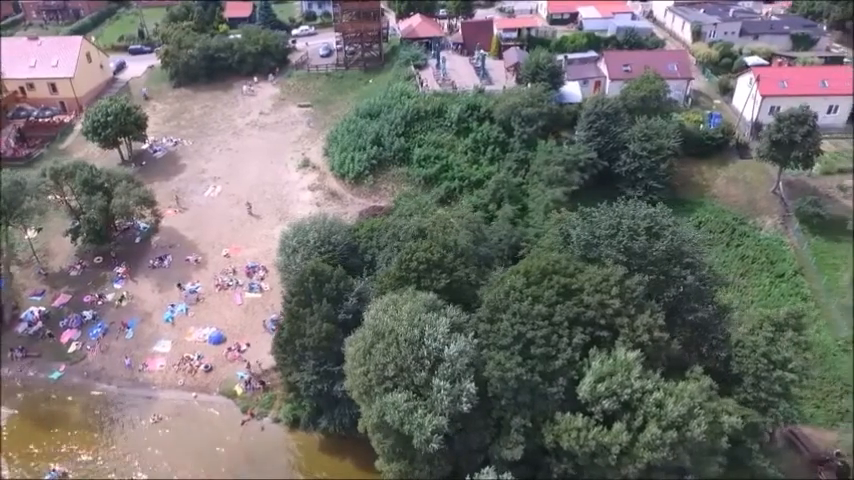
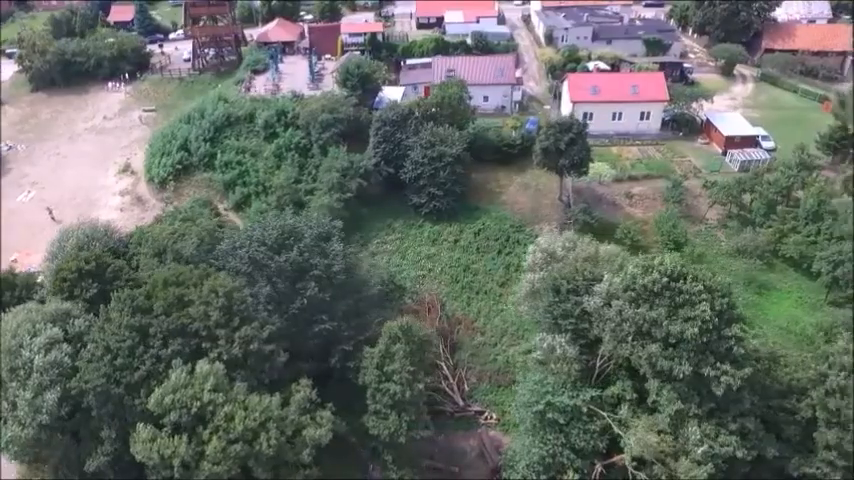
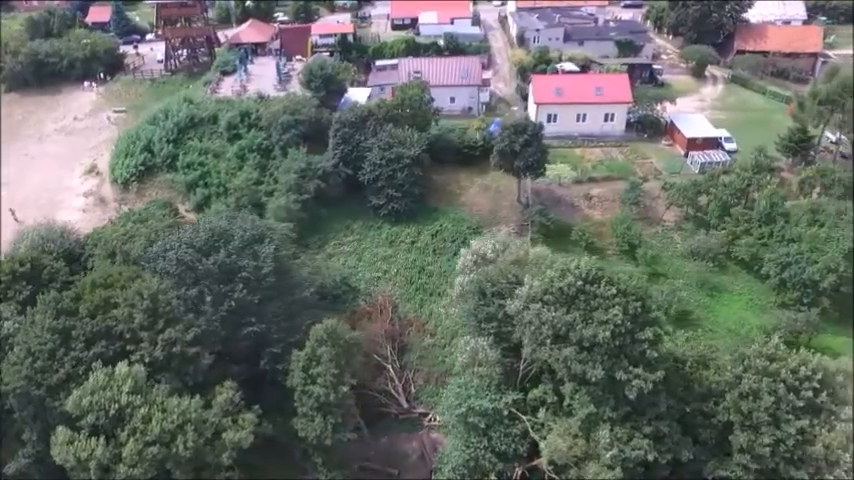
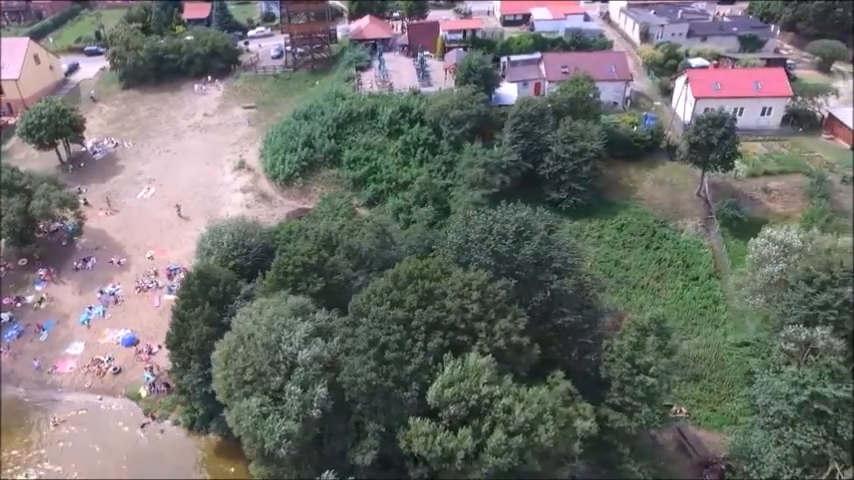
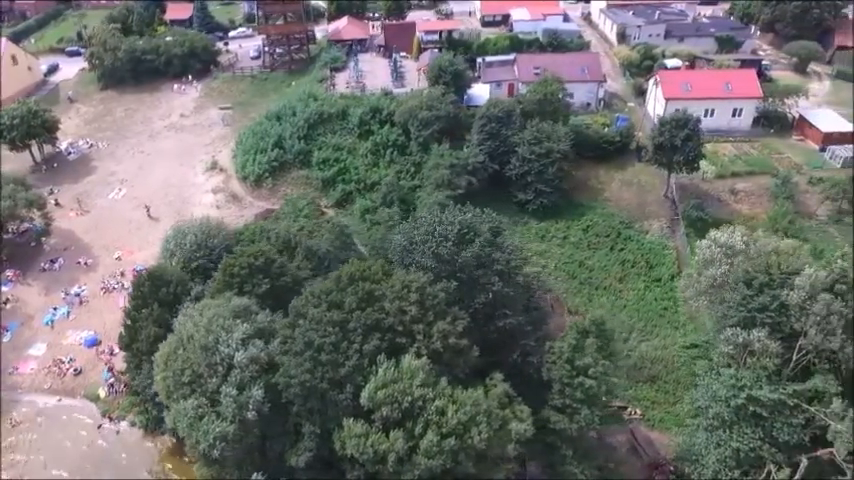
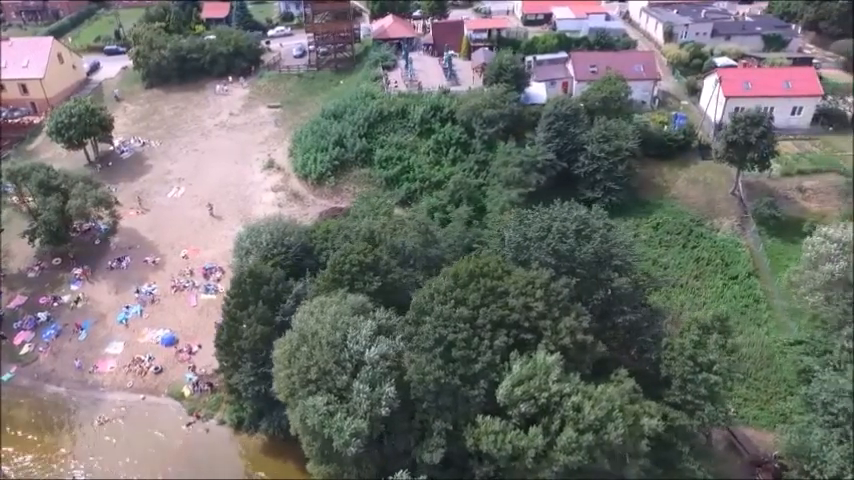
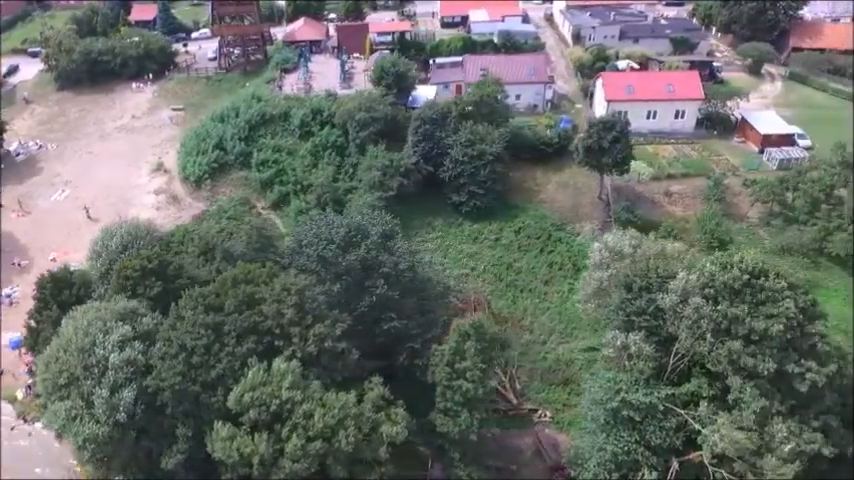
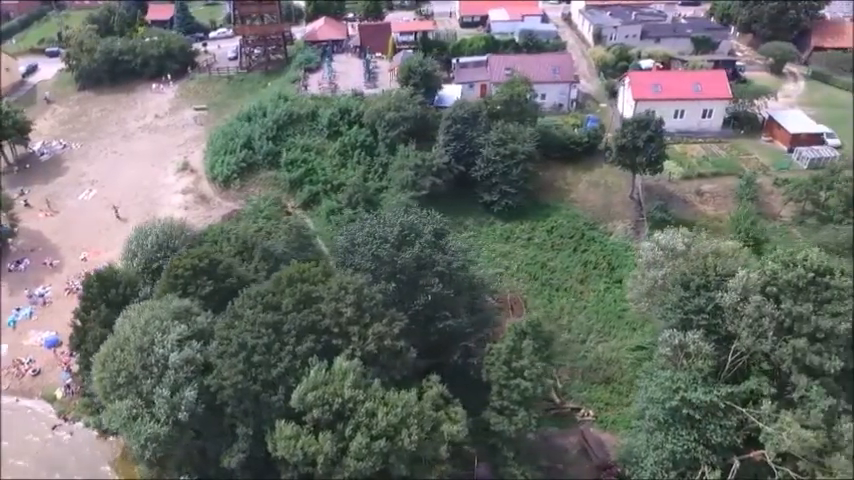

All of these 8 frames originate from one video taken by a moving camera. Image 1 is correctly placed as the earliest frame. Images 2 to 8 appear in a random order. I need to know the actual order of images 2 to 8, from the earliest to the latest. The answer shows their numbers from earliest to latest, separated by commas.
6, 4, 5, 8, 7, 2, 3
